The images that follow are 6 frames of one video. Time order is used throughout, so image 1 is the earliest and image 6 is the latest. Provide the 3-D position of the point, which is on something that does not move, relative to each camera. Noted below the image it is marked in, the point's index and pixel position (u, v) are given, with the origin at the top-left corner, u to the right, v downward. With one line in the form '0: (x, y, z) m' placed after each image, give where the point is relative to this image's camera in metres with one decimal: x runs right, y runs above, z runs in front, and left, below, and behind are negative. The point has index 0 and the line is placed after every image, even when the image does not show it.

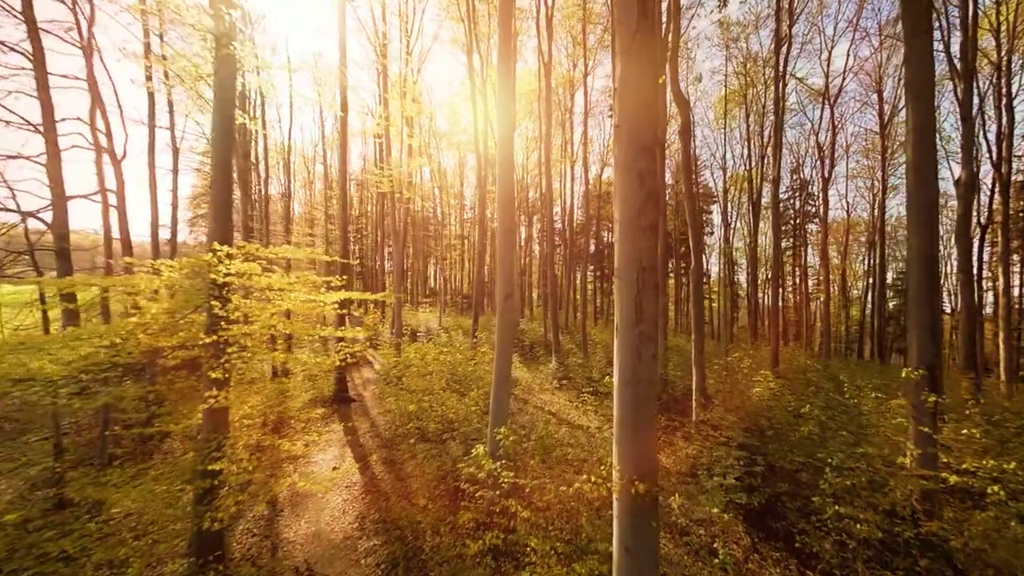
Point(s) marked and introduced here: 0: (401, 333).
0: (-4.8, -1.9, +19.1) m
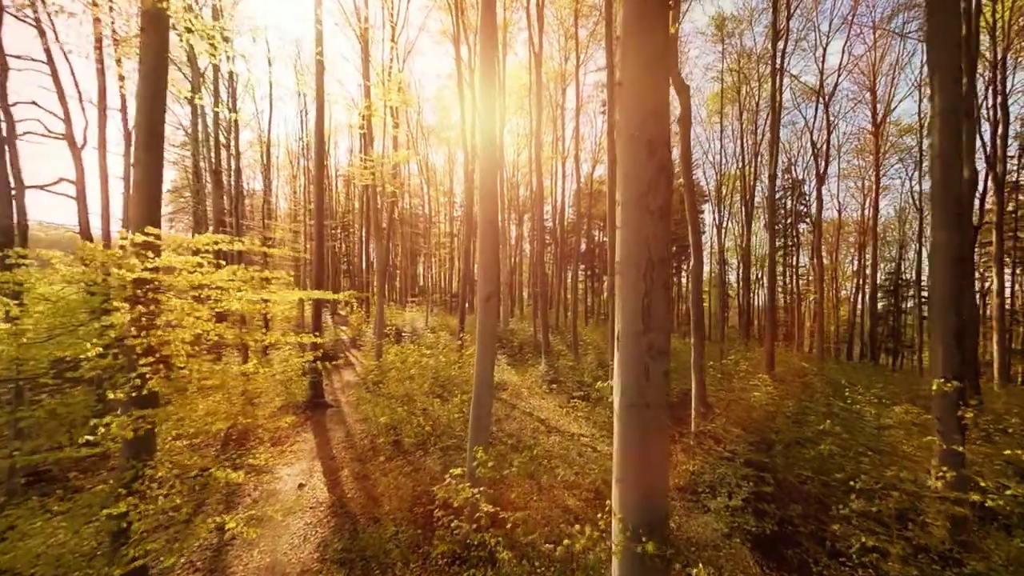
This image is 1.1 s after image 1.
0: (-5.2, -1.9, +18.4) m
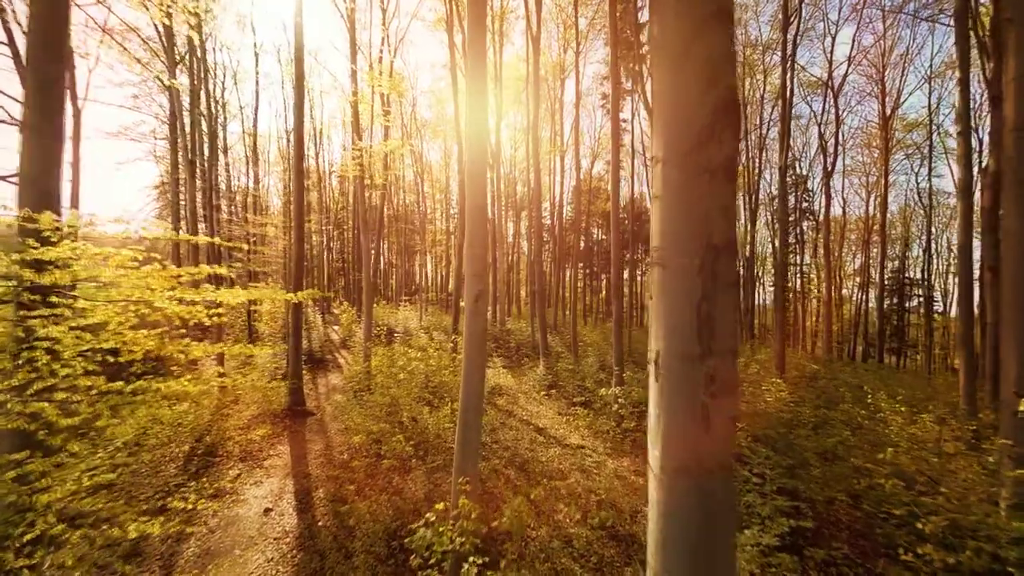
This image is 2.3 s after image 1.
0: (-5.4, -1.8, +17.6) m
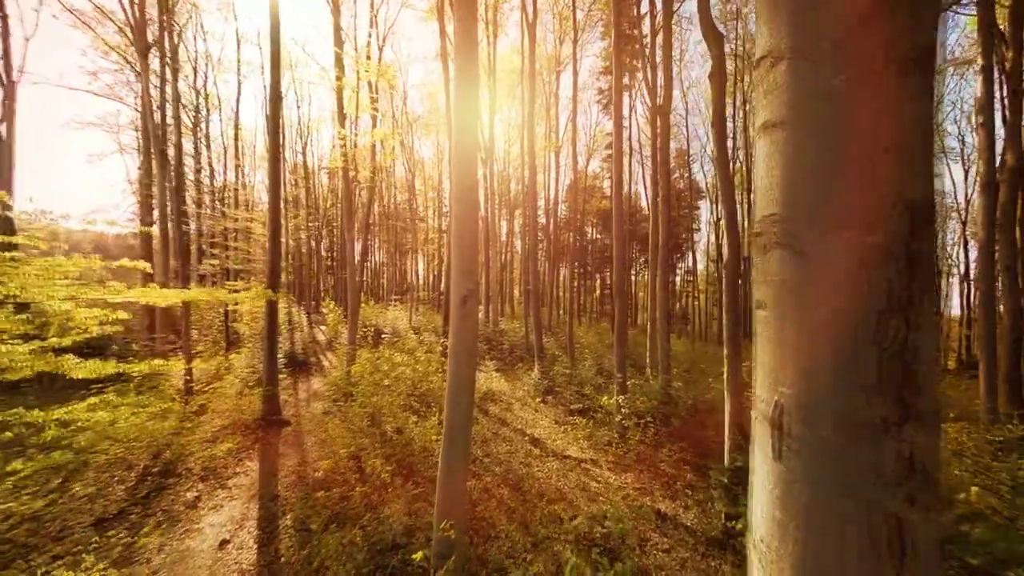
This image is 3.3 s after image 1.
0: (-5.6, -1.7, +16.8) m
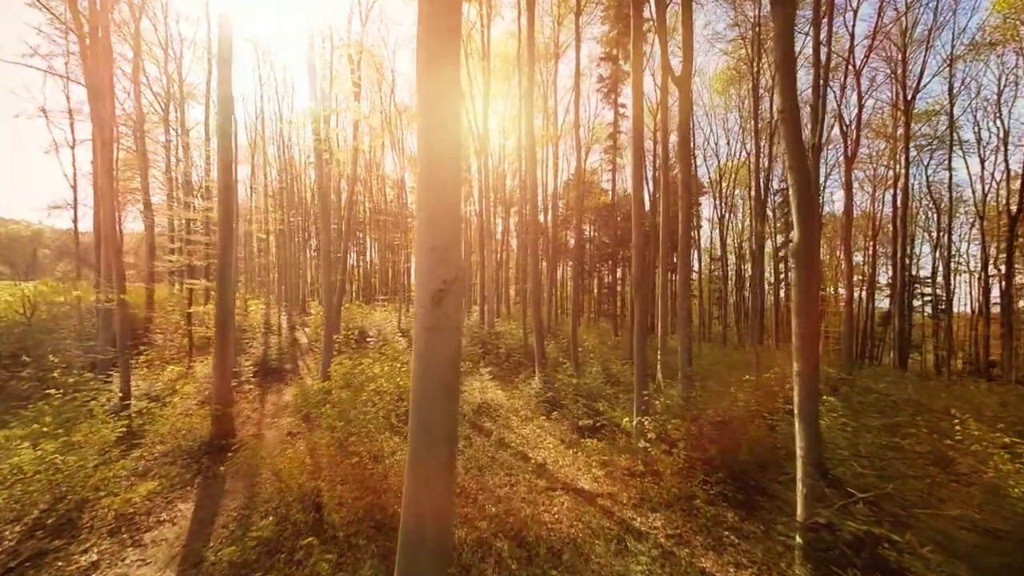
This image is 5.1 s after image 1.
0: (-5.7, -1.7, +15.3) m
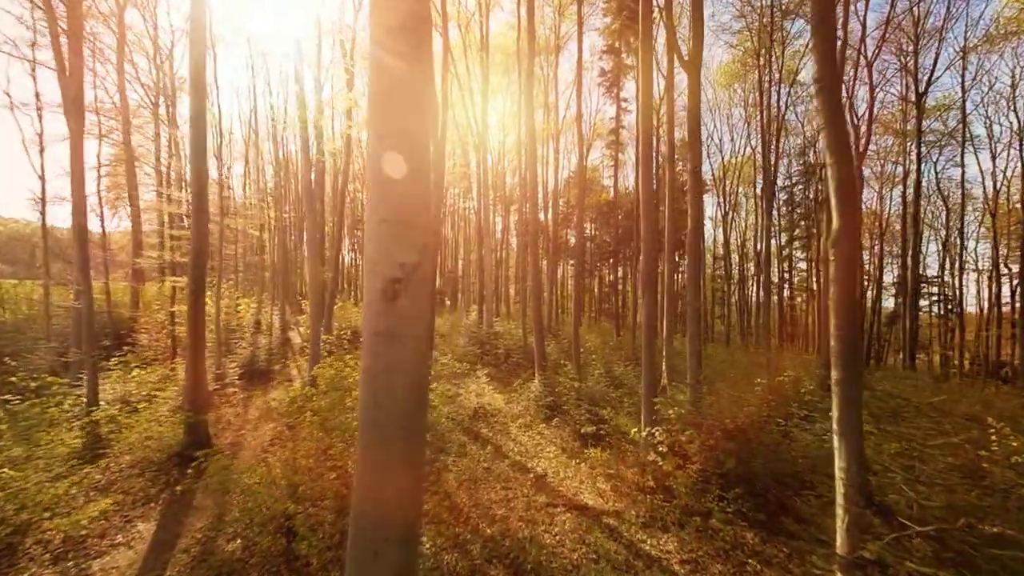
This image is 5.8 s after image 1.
0: (-5.7, -1.7, +14.7) m
